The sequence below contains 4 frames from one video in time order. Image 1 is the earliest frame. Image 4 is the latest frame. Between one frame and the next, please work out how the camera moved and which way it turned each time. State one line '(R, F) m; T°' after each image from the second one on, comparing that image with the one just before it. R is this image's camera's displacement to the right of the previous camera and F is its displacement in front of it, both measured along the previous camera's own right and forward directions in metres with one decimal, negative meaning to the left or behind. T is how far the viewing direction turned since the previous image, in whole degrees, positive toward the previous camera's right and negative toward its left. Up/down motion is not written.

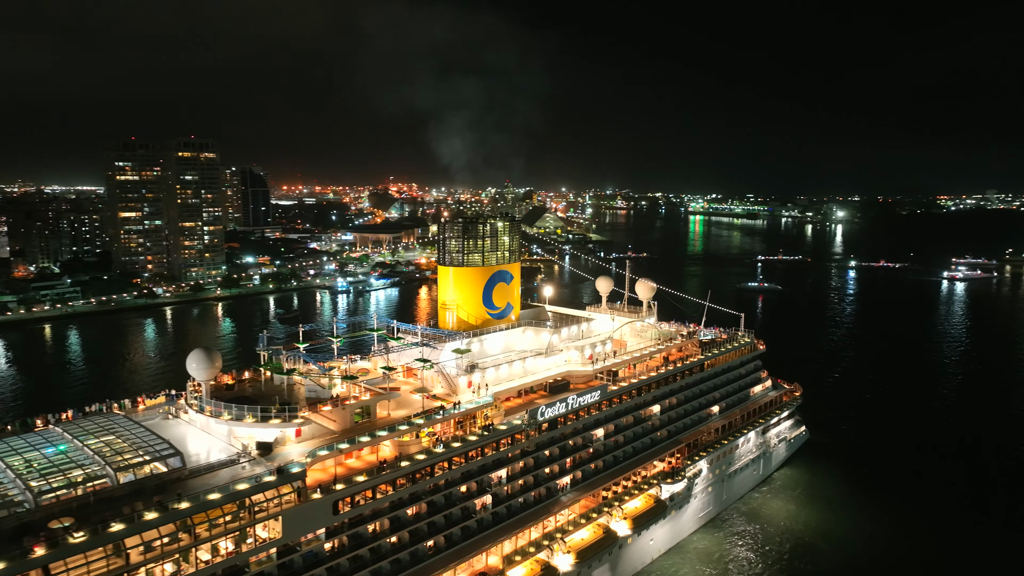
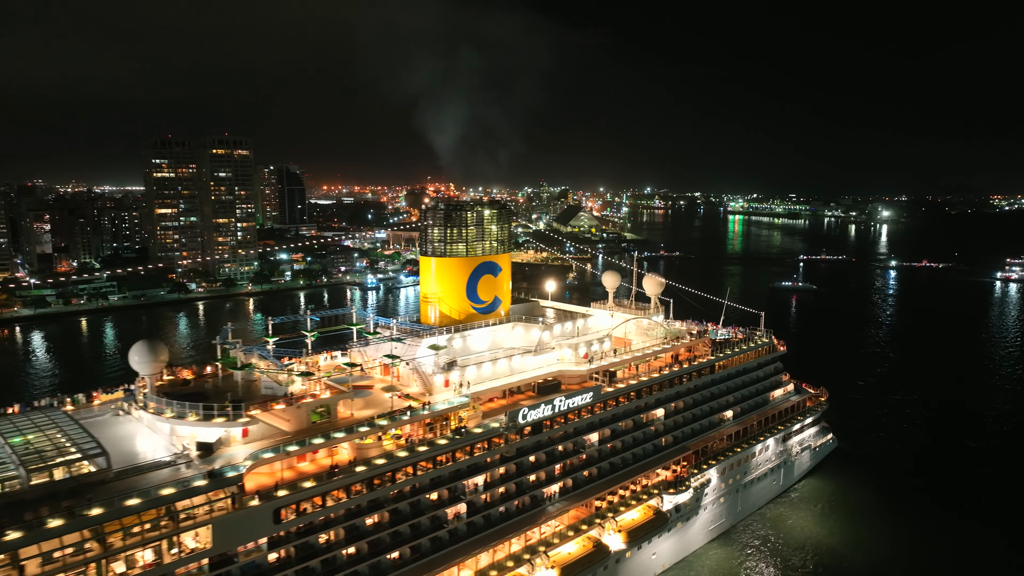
(+0.9, +0.9) m; -3°
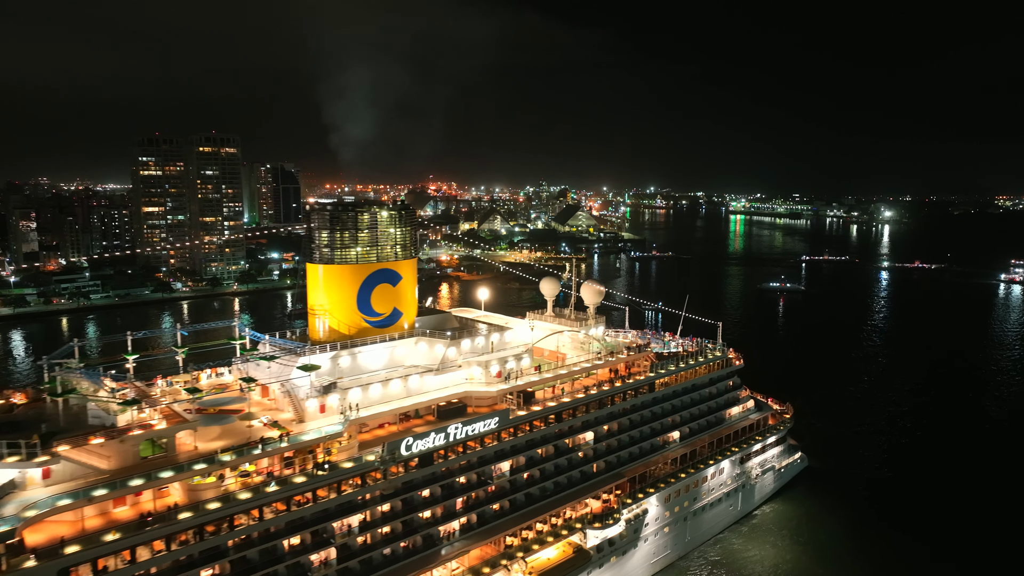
(+1.8, +1.3) m; -1°
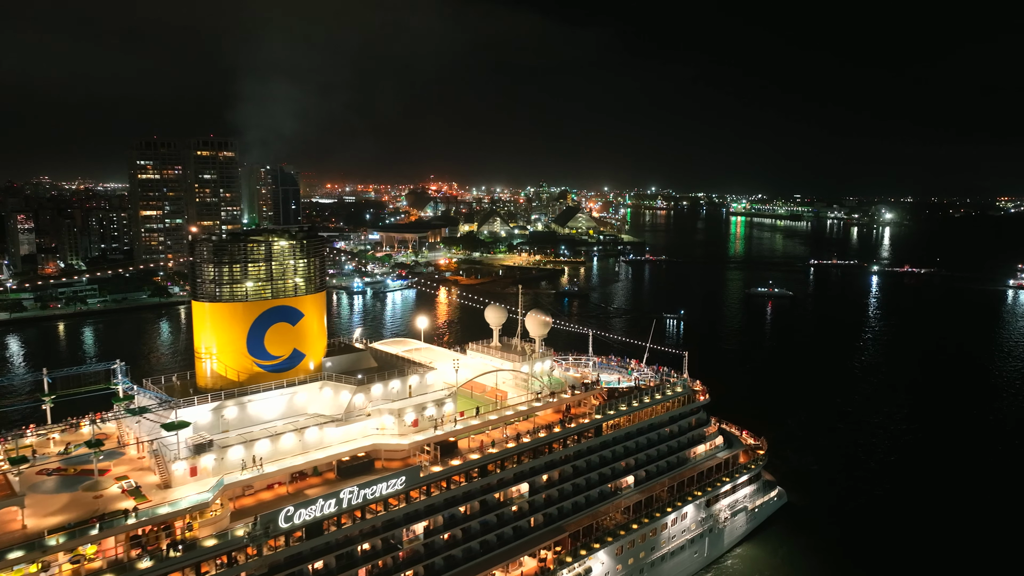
(+1.4, +1.2) m; -1°
